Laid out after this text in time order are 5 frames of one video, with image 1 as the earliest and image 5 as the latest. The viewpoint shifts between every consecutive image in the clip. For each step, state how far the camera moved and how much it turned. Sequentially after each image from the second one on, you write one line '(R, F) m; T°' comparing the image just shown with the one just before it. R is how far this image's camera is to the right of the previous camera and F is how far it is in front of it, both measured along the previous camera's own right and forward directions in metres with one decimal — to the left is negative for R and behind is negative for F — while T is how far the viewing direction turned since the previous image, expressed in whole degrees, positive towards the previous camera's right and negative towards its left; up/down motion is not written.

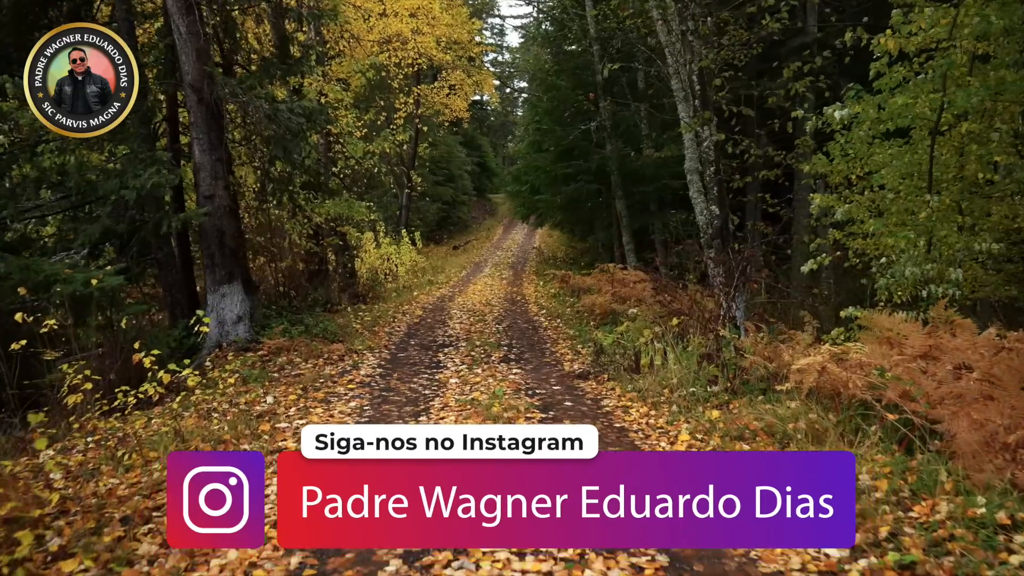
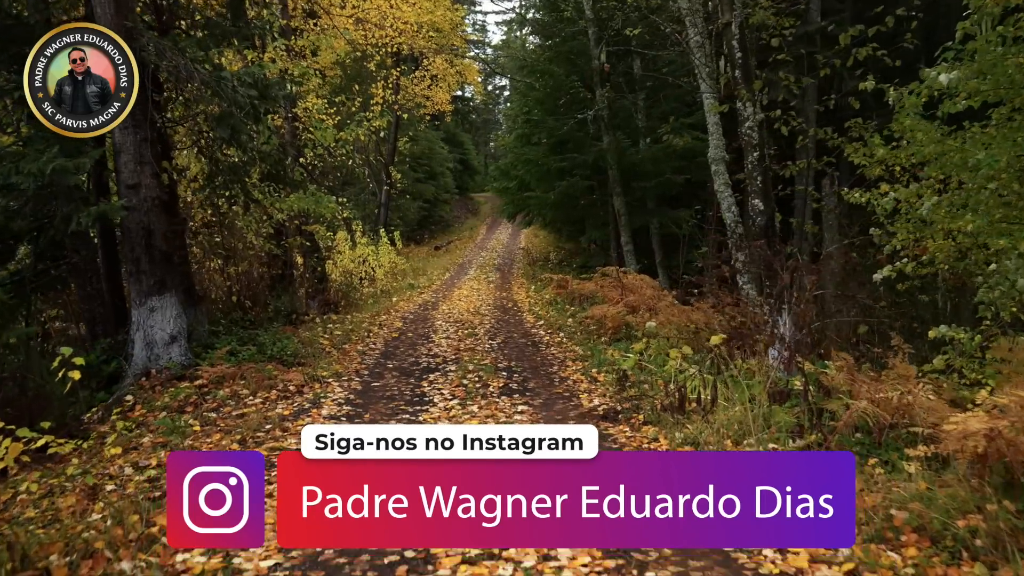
(-0.2, +1.8) m; +1°
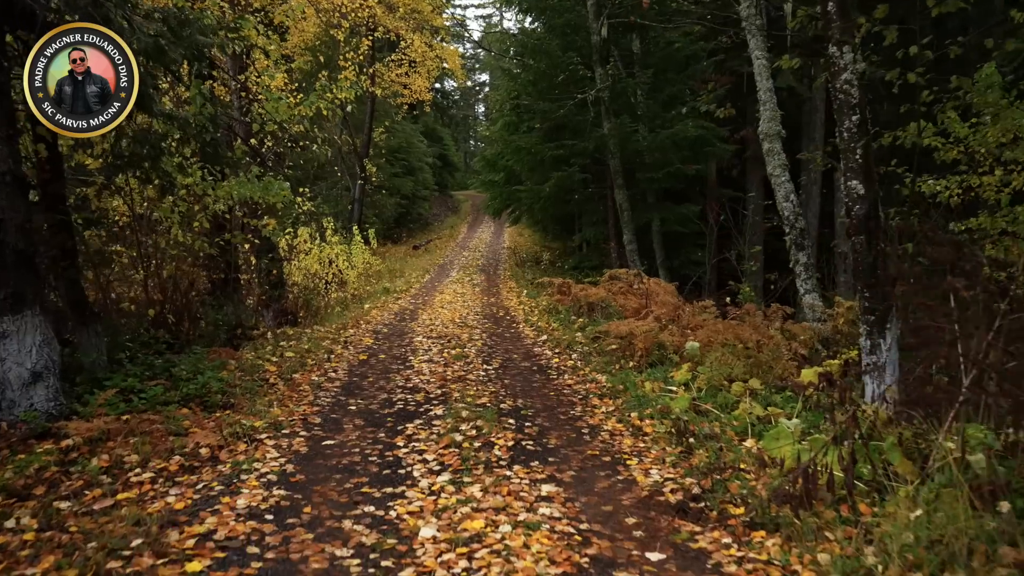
(-0.2, +2.2) m; +2°
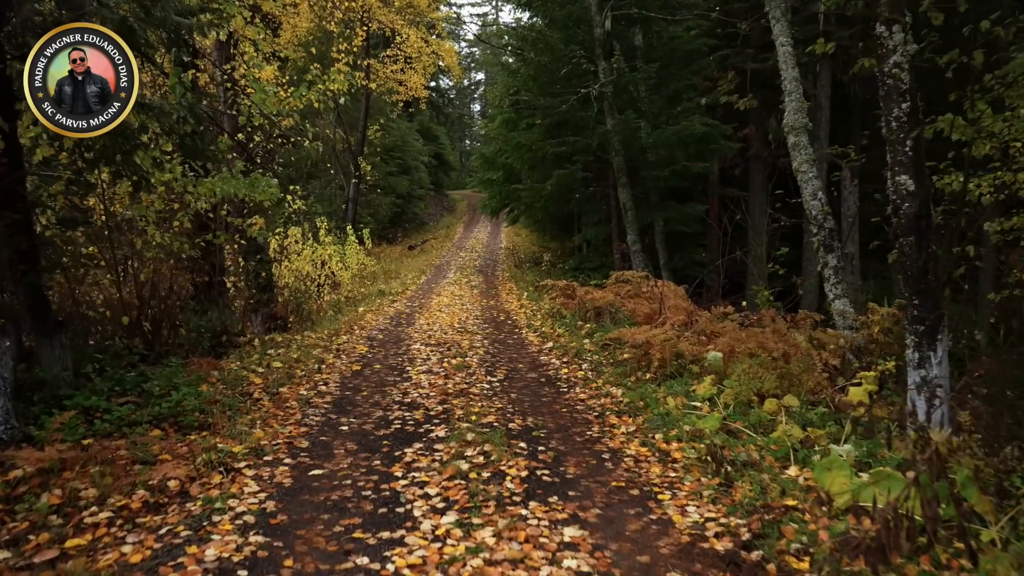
(-0.1, +0.6) m; 0°
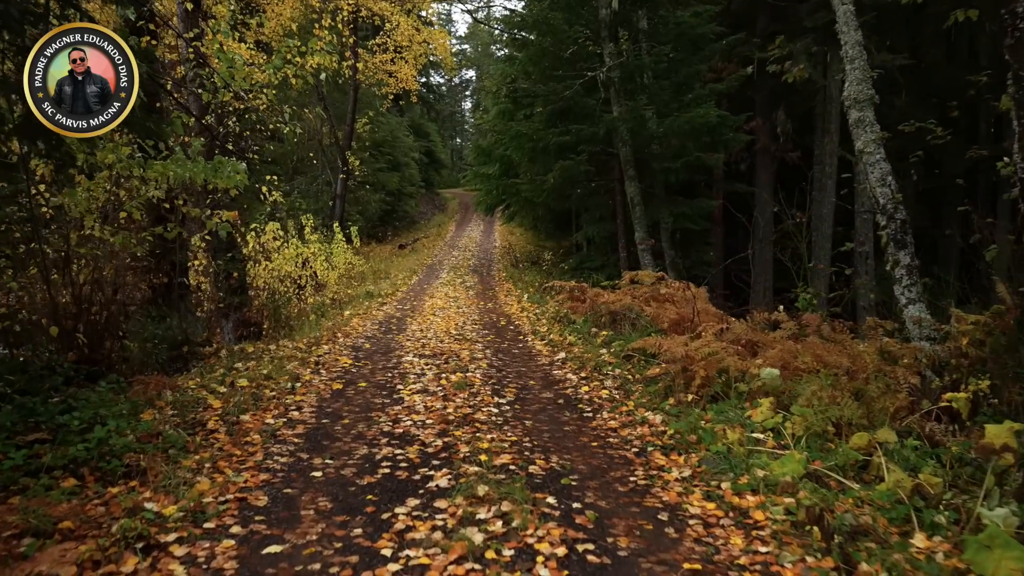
(-0.2, +1.2) m; +1°
